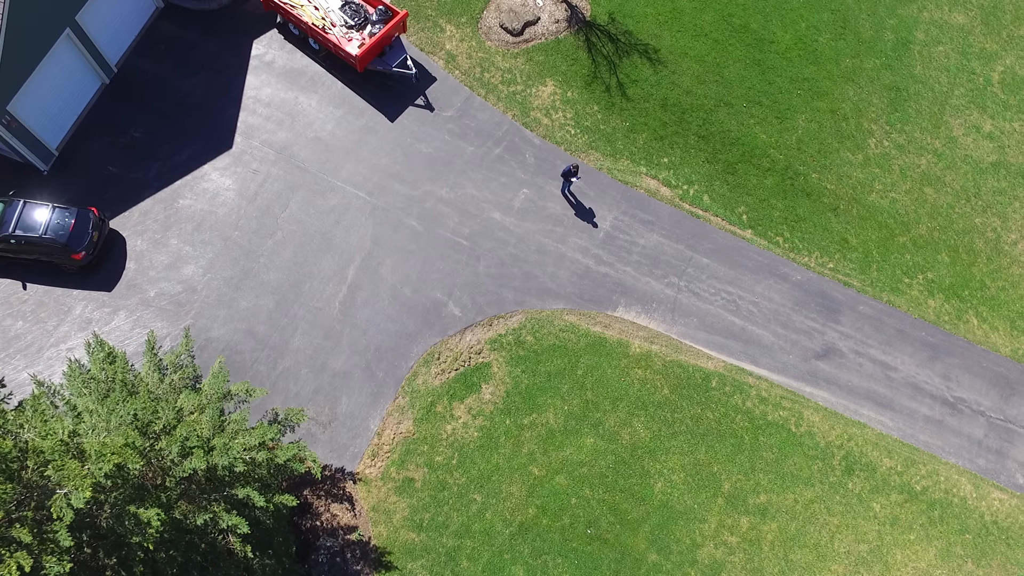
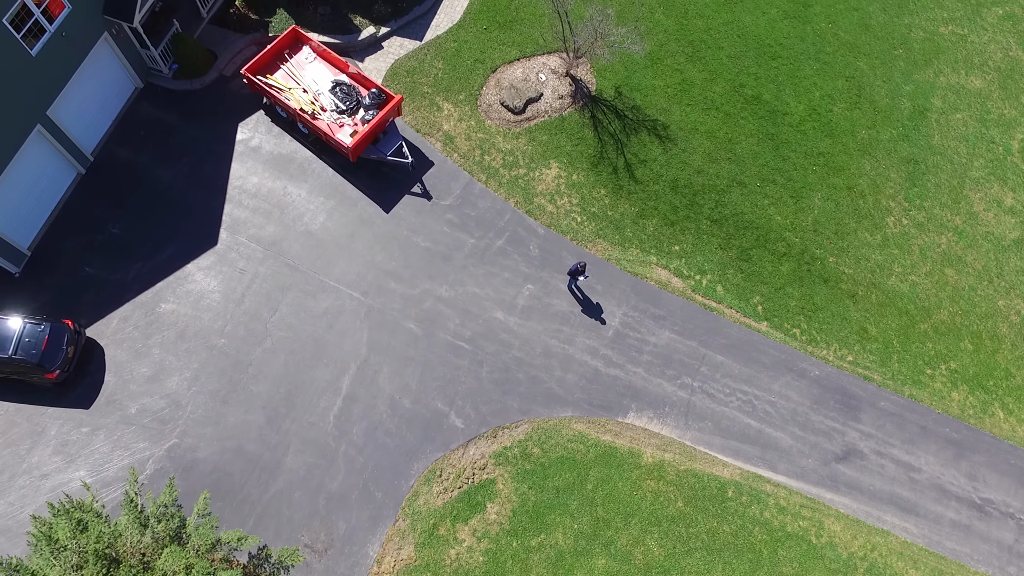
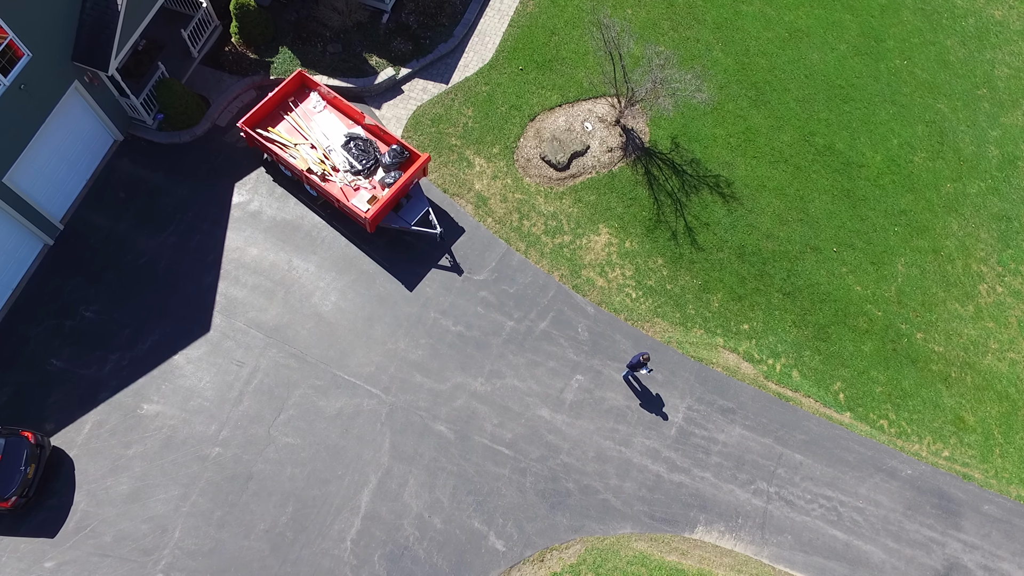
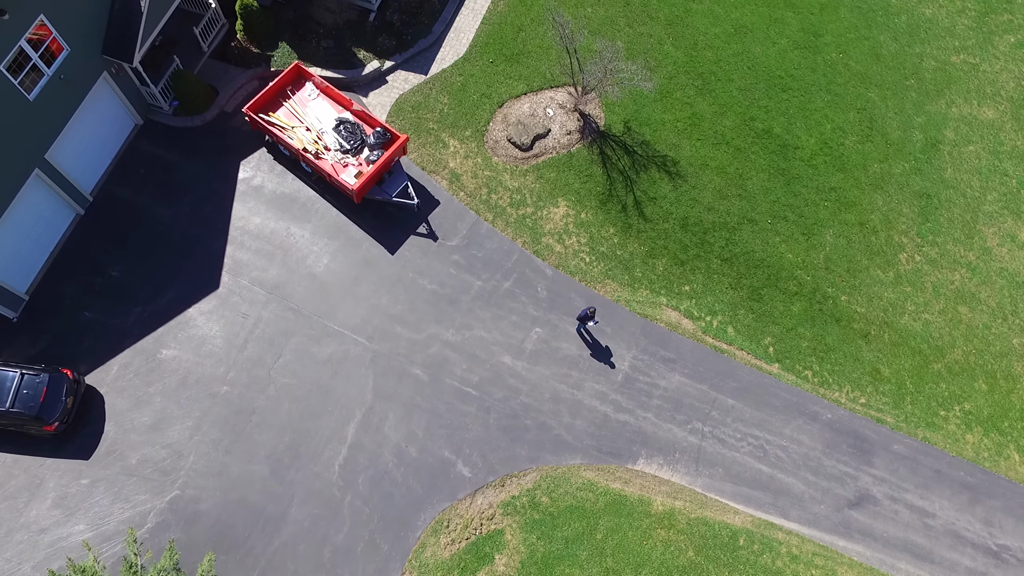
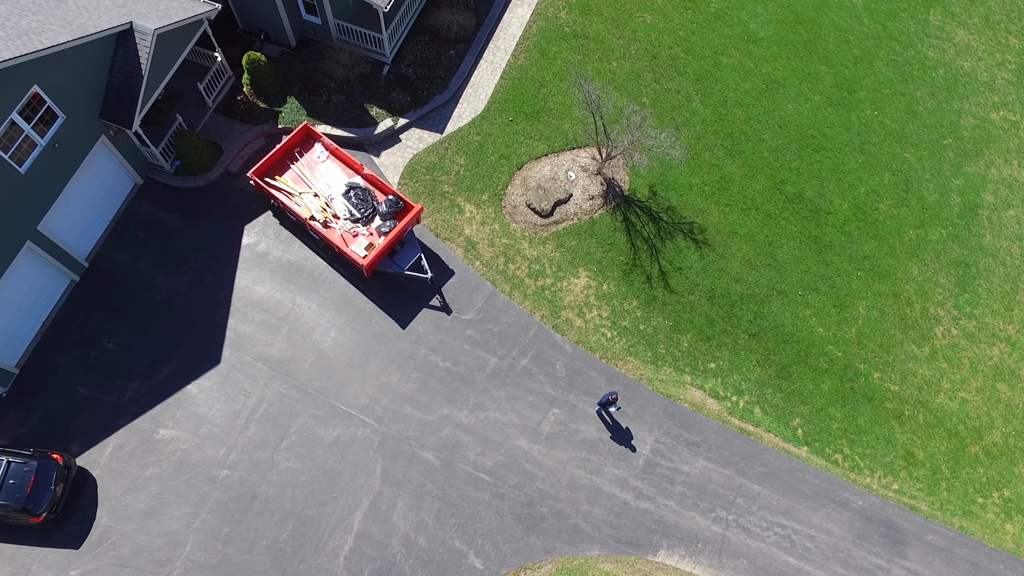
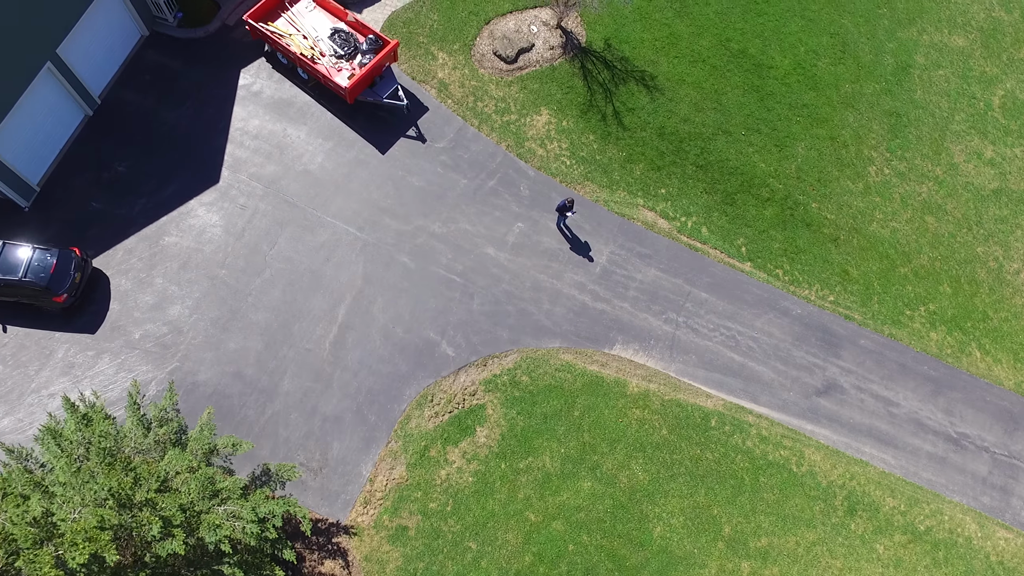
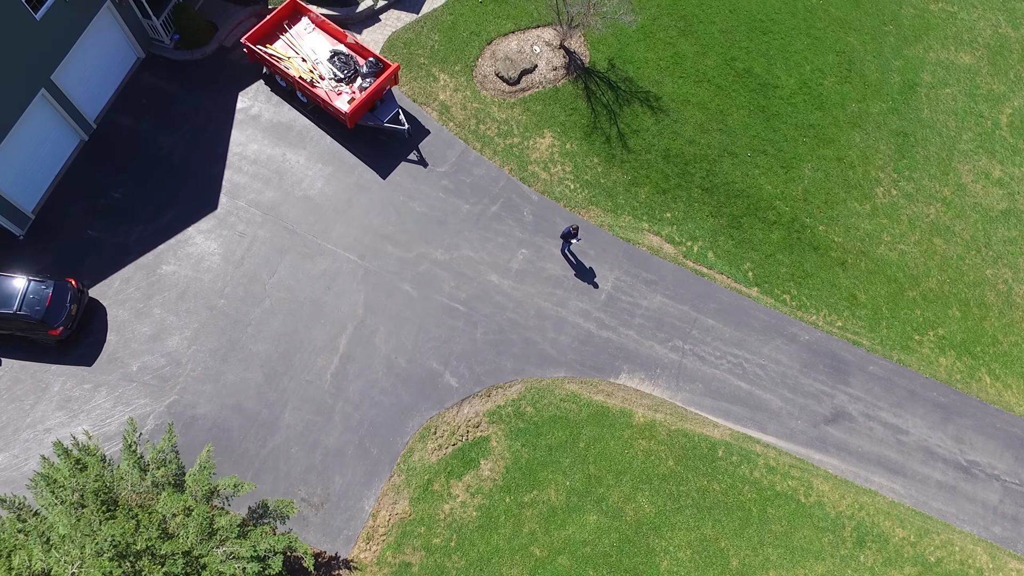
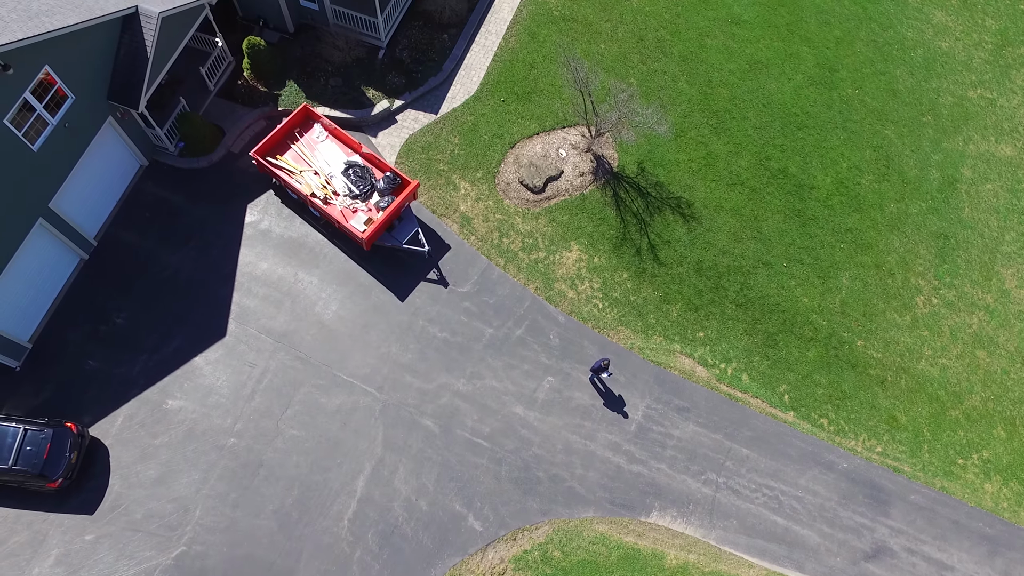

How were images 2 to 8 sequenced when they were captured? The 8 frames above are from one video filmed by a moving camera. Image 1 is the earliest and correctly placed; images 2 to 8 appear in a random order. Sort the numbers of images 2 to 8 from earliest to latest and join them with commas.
6, 7, 2, 4, 8, 5, 3
